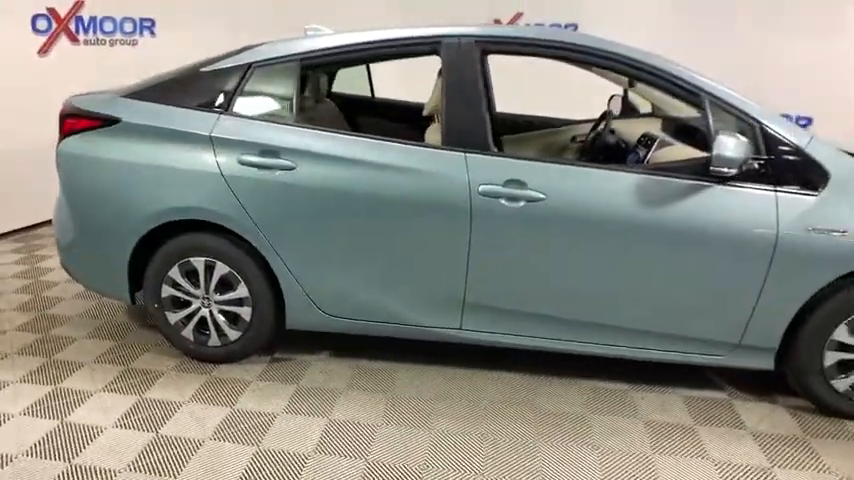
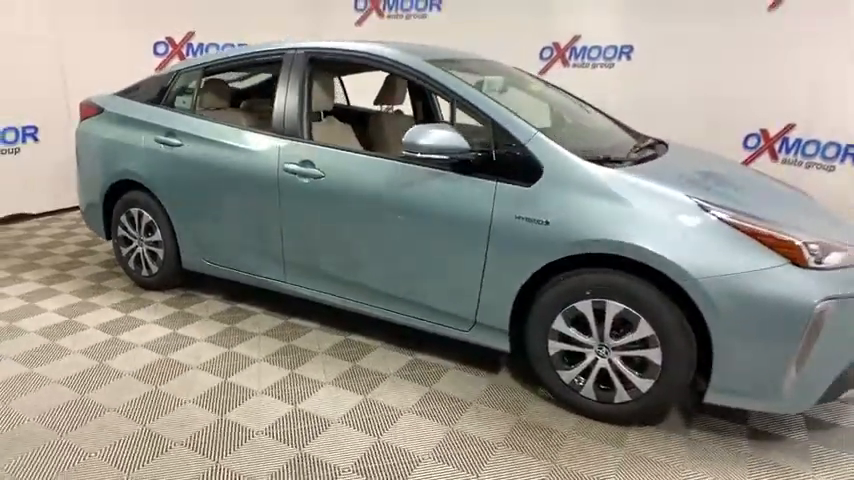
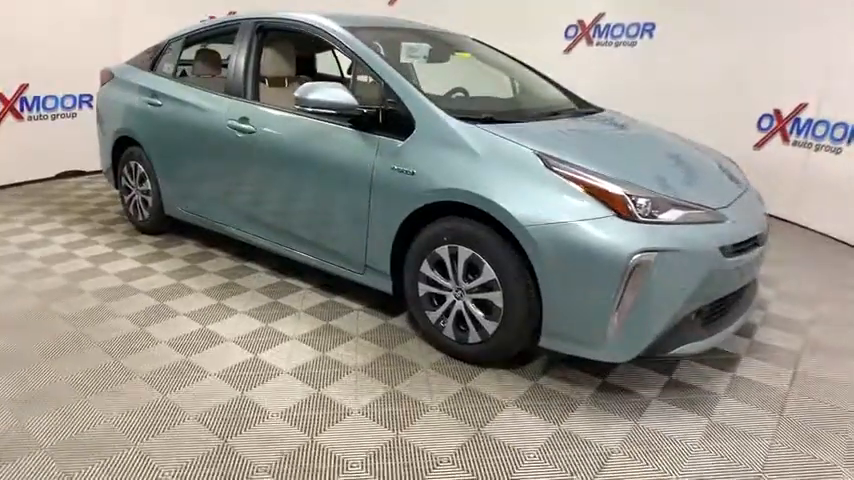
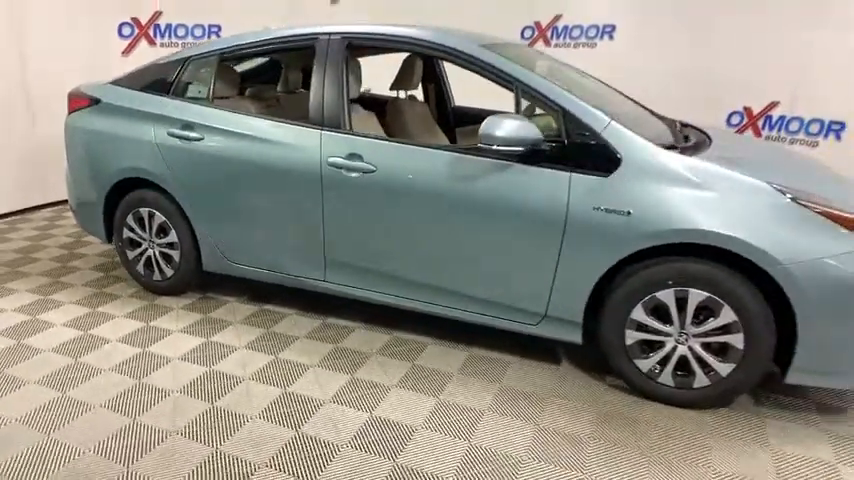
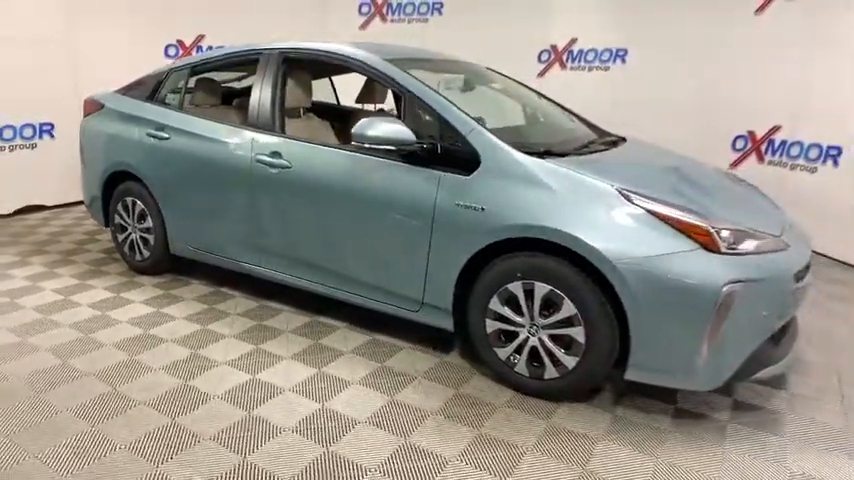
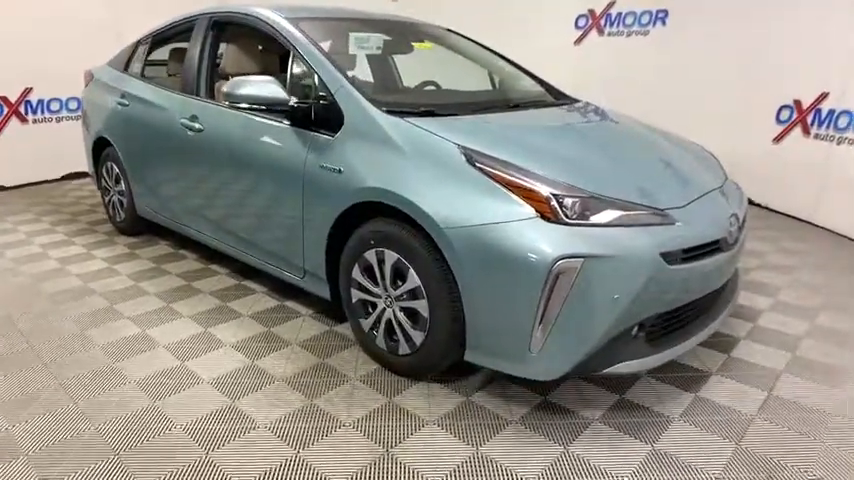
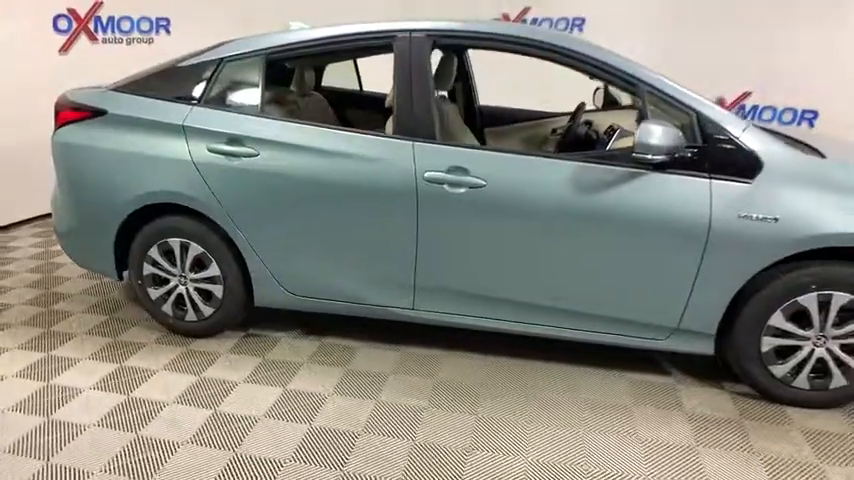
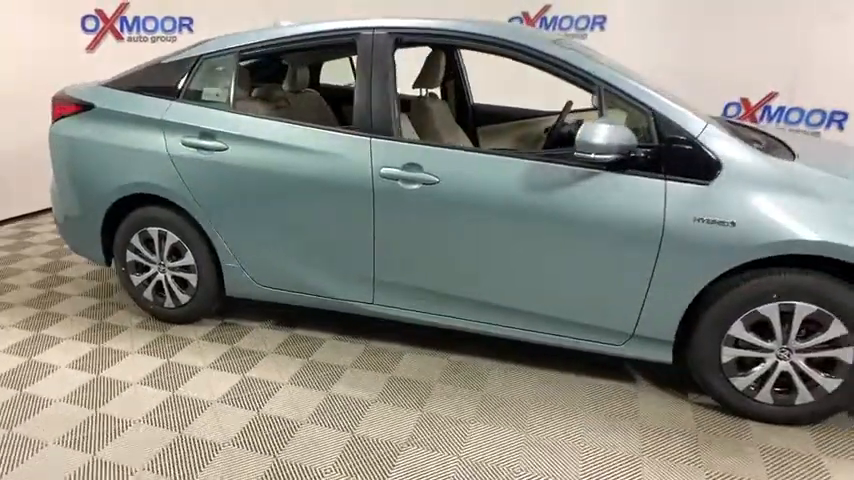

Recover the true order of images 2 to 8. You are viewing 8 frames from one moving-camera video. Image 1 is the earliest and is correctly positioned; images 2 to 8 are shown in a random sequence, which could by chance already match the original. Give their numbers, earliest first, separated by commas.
7, 8, 4, 2, 5, 3, 6
